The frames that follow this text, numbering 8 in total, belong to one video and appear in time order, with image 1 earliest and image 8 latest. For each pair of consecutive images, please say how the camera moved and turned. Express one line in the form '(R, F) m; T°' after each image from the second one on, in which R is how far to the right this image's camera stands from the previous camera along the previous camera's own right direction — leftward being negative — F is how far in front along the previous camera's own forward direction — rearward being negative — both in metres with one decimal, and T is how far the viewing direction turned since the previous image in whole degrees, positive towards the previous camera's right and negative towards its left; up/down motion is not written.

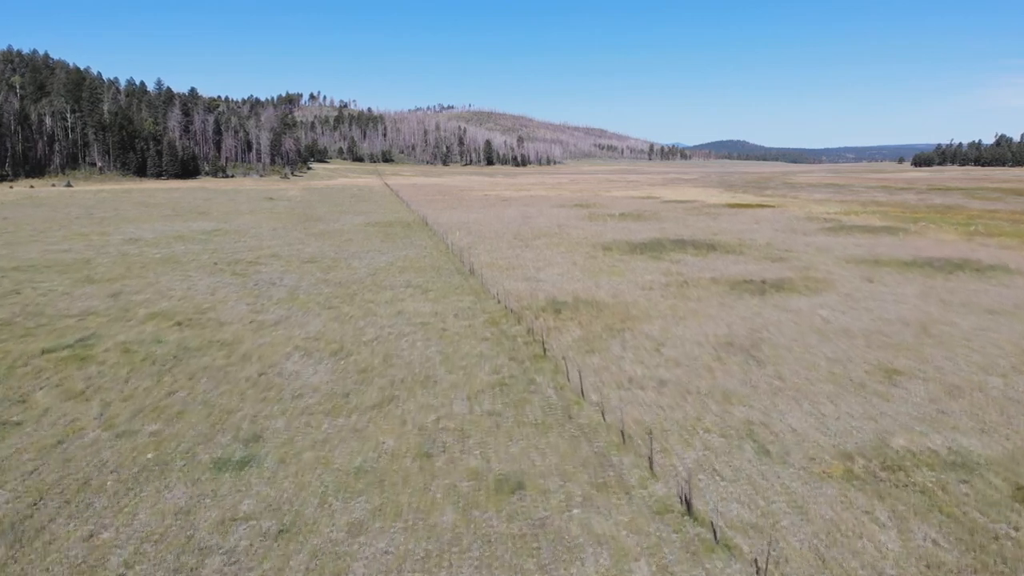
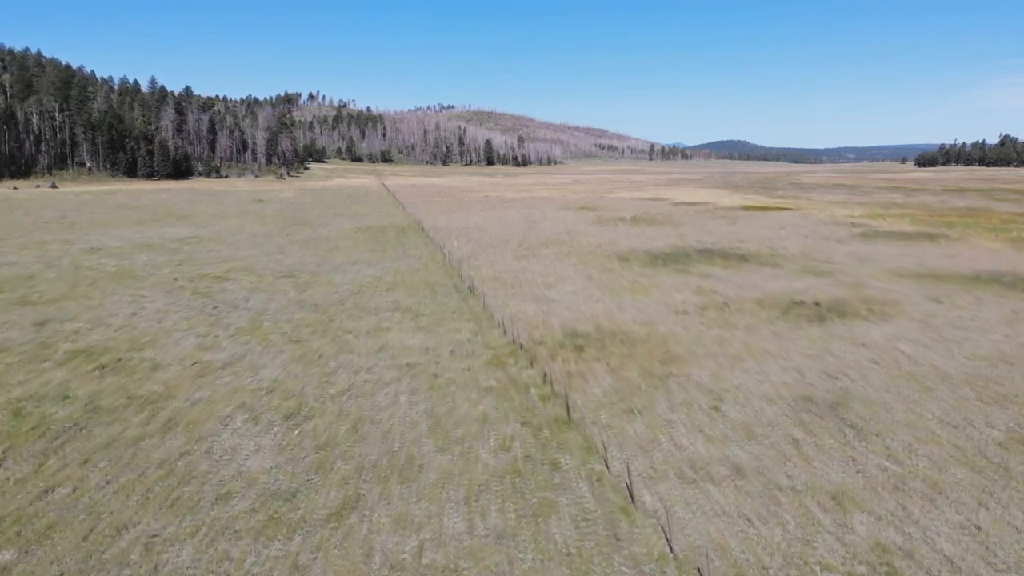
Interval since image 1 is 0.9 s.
(-0.3, +4.1) m; 0°
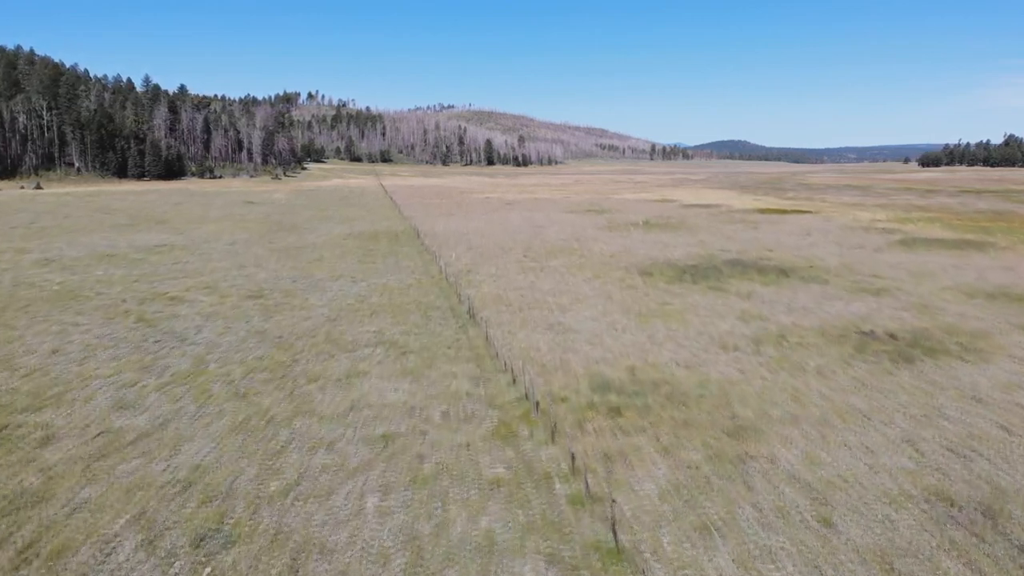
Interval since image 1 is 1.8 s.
(-0.3, +4.0) m; 0°
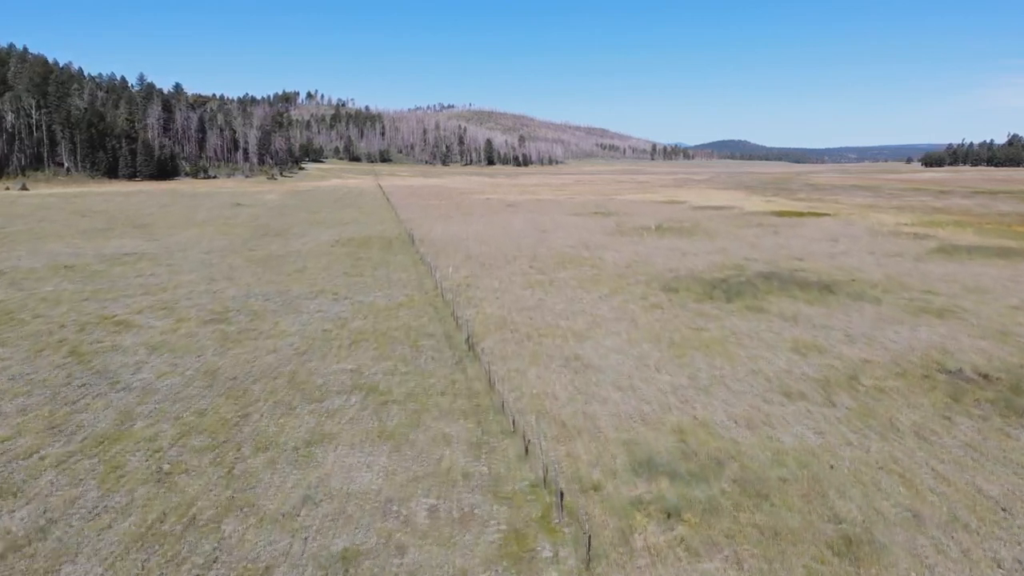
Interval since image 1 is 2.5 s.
(-0.2, +3.4) m; 0°
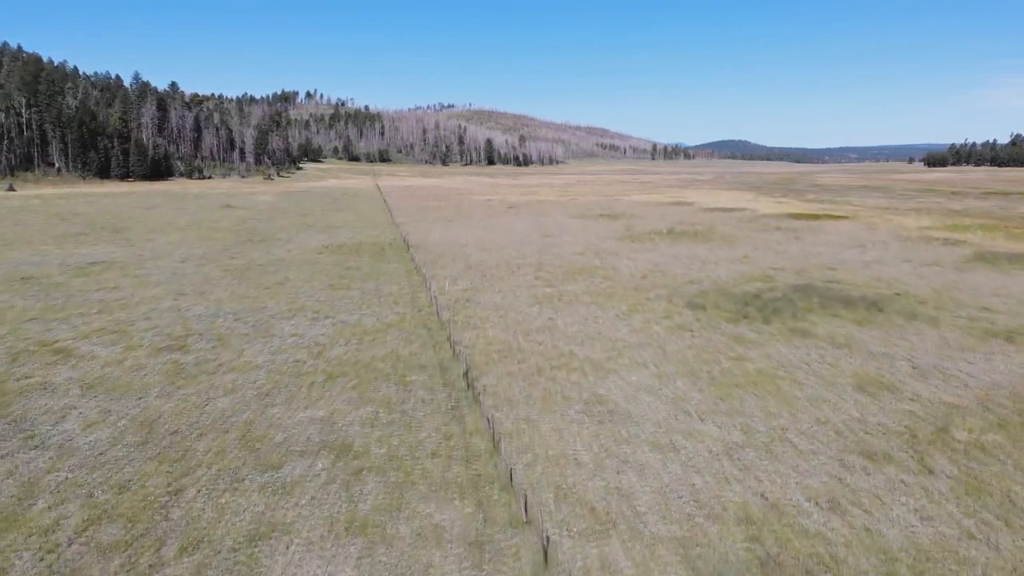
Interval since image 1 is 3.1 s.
(-0.2, +2.8) m; 0°
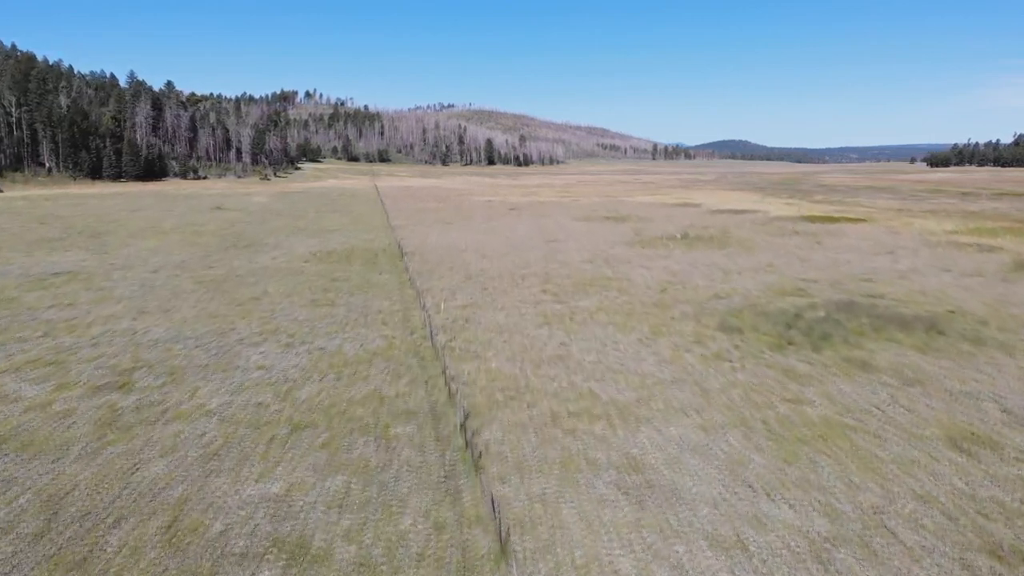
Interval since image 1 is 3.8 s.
(-0.2, +2.7) m; 0°
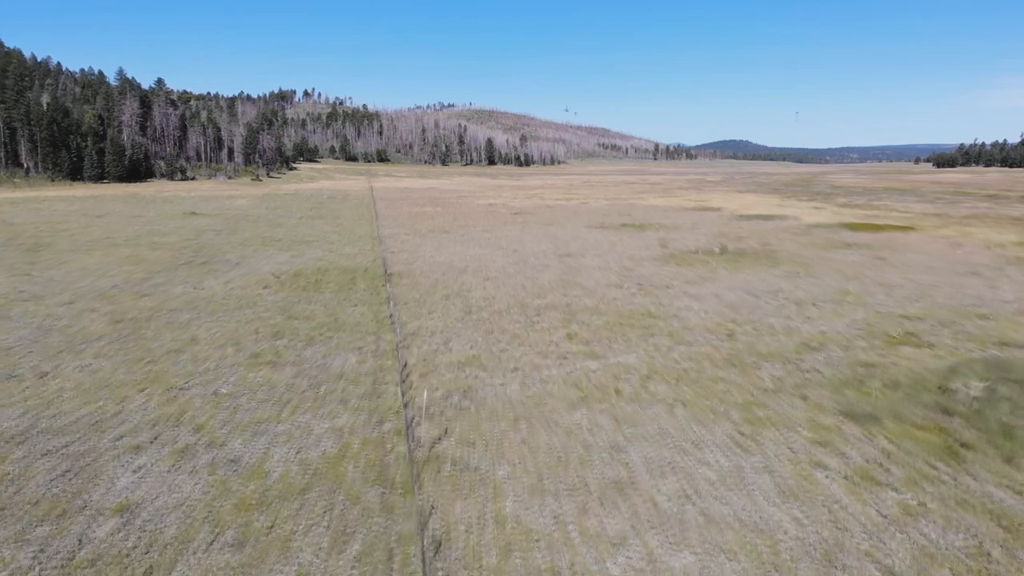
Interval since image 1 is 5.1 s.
(-0.5, +6.0) m; 0°
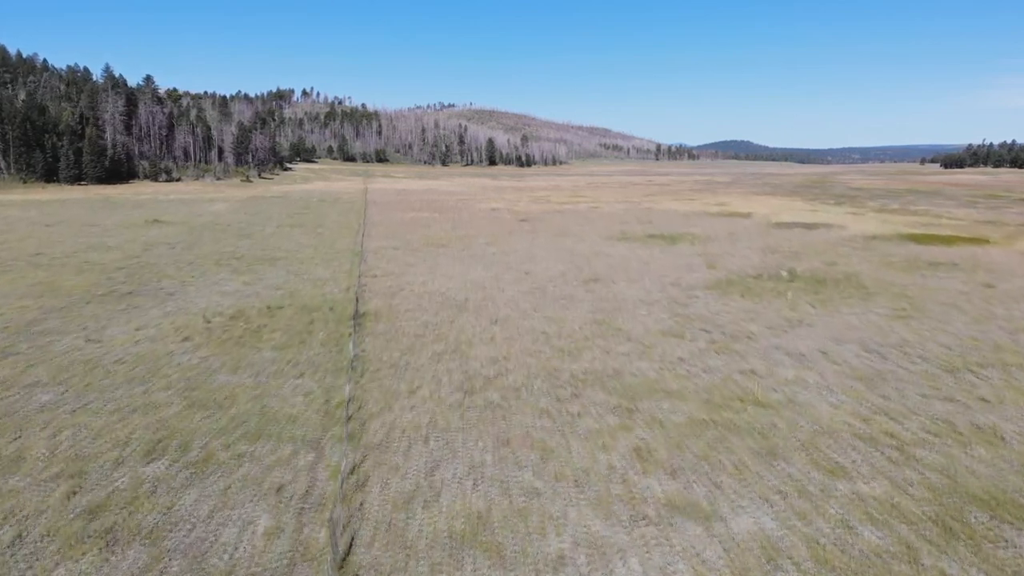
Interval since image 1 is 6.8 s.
(-0.6, +6.9) m; 0°
